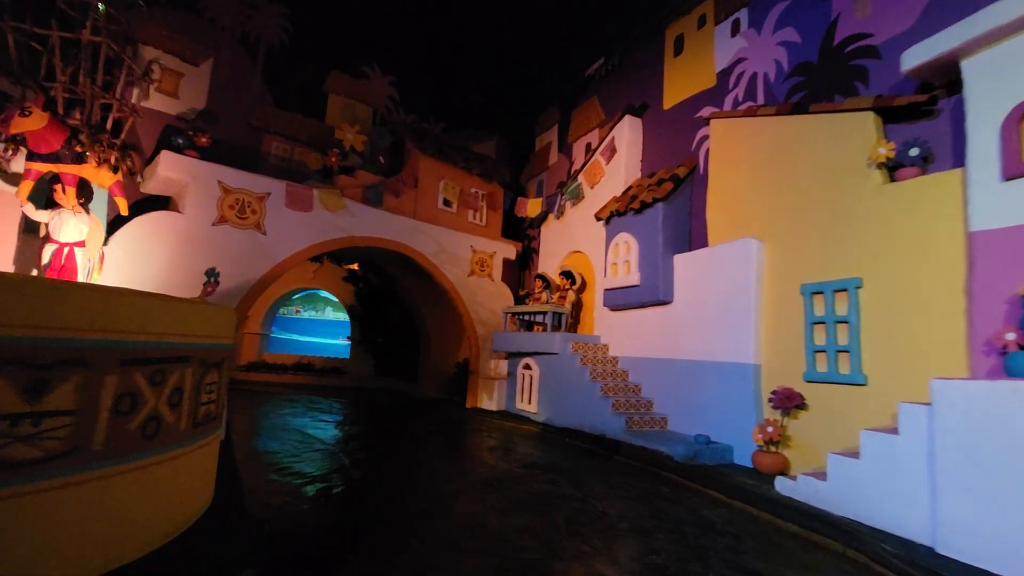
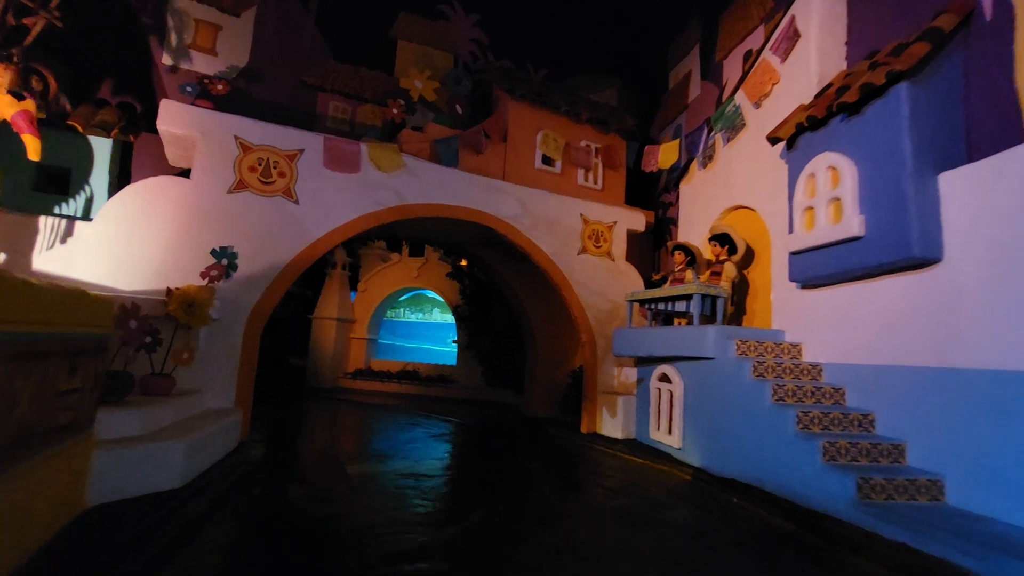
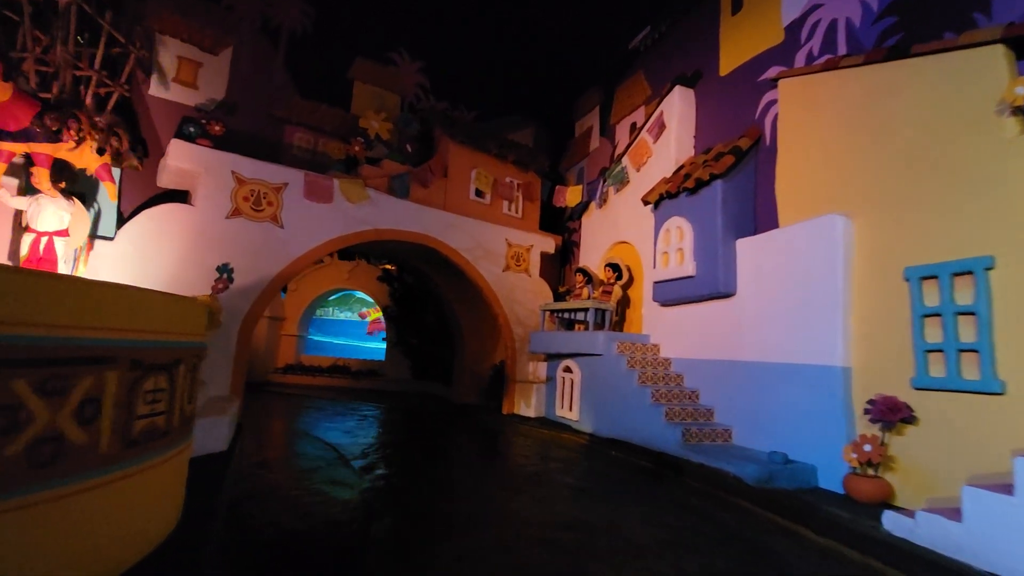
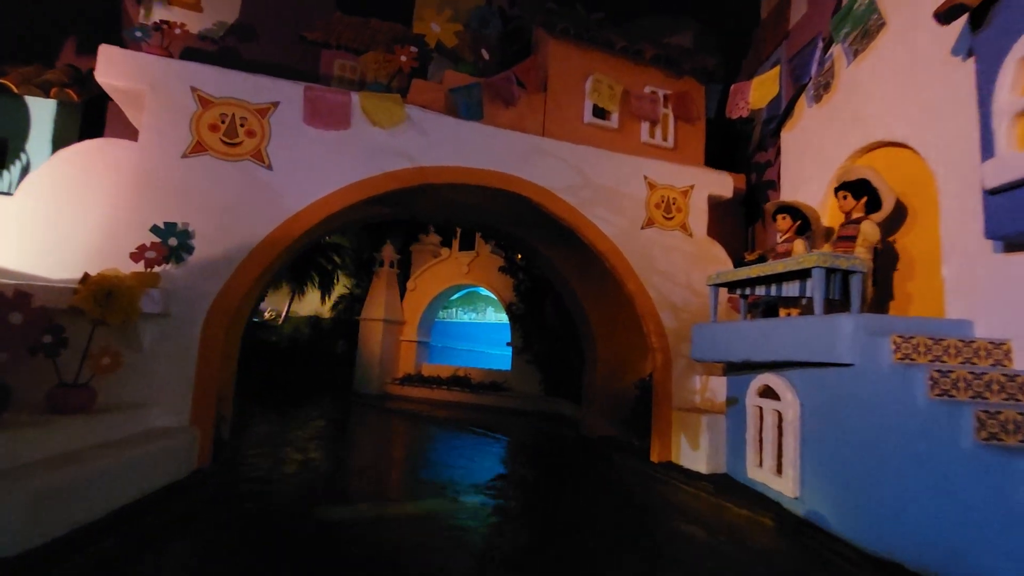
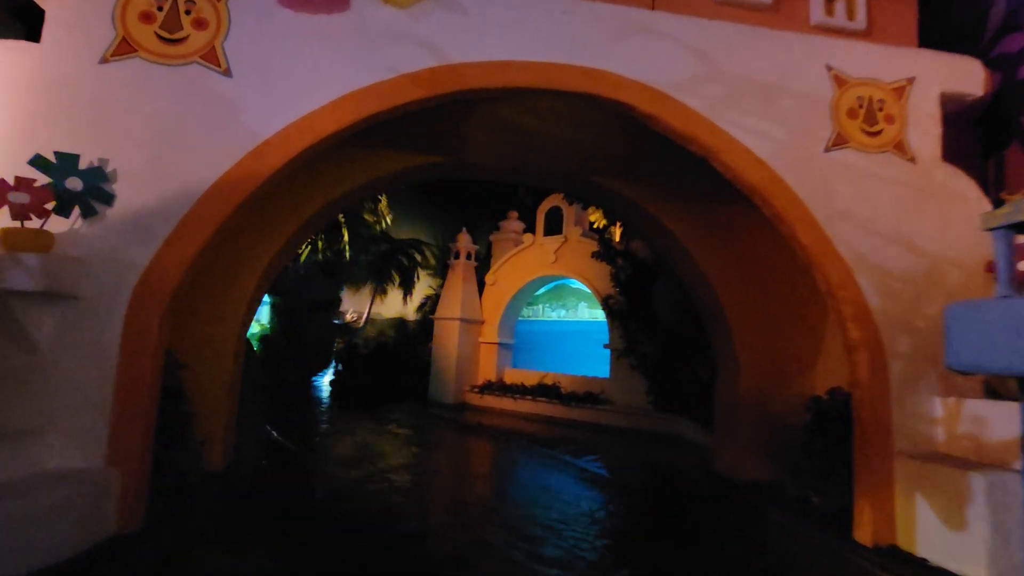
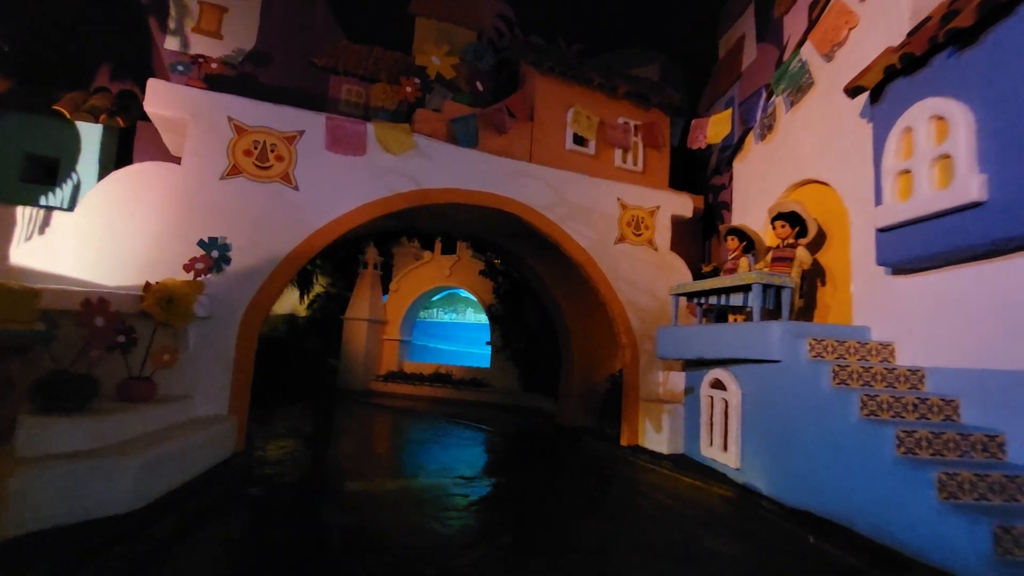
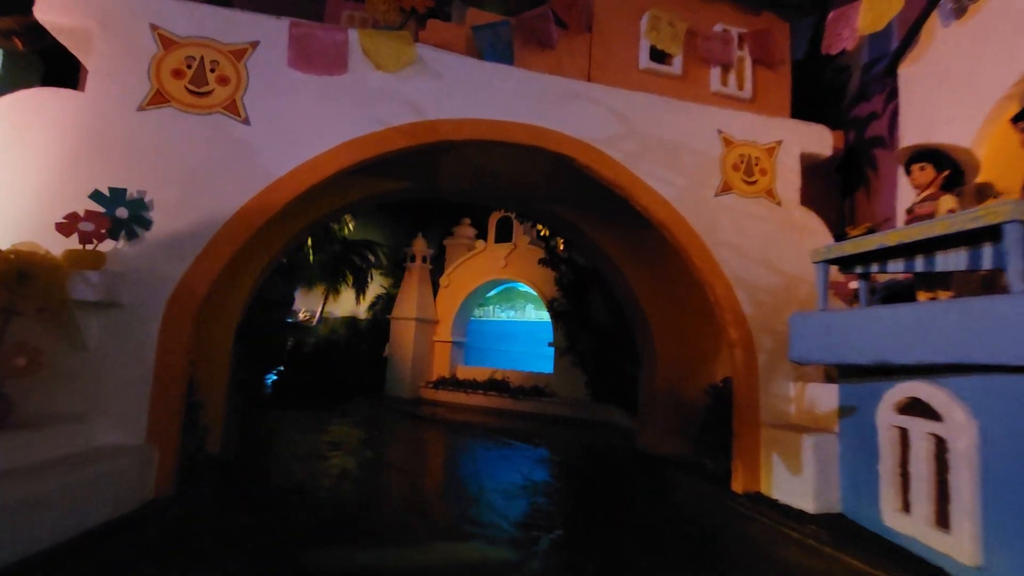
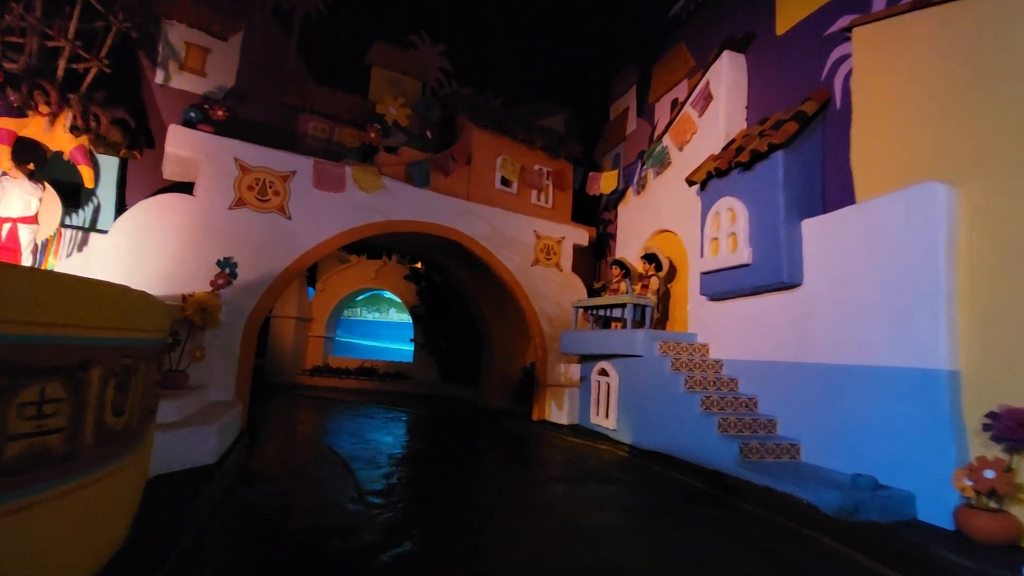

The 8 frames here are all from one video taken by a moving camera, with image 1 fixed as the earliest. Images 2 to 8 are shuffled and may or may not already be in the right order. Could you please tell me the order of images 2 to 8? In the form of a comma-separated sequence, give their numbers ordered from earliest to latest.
3, 8, 2, 6, 4, 7, 5
